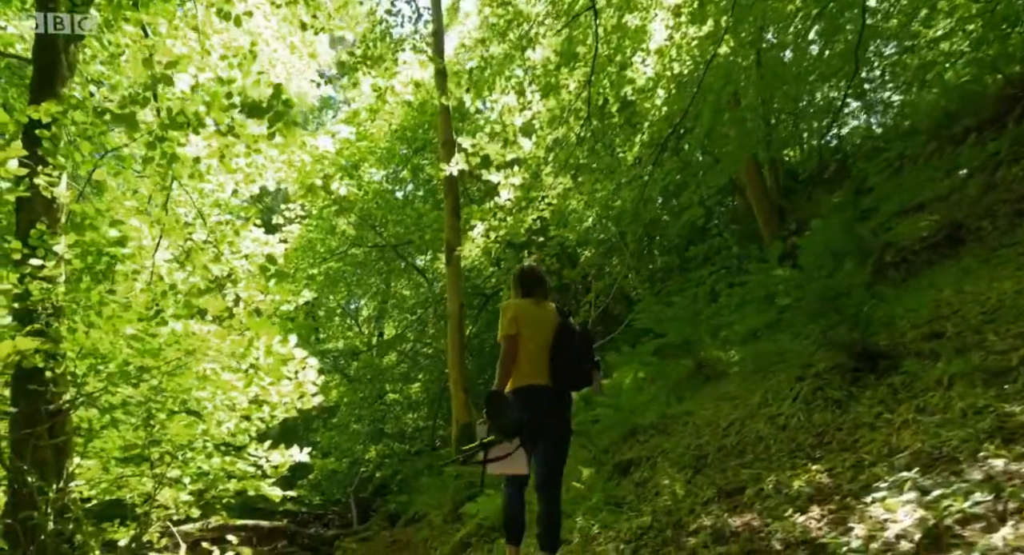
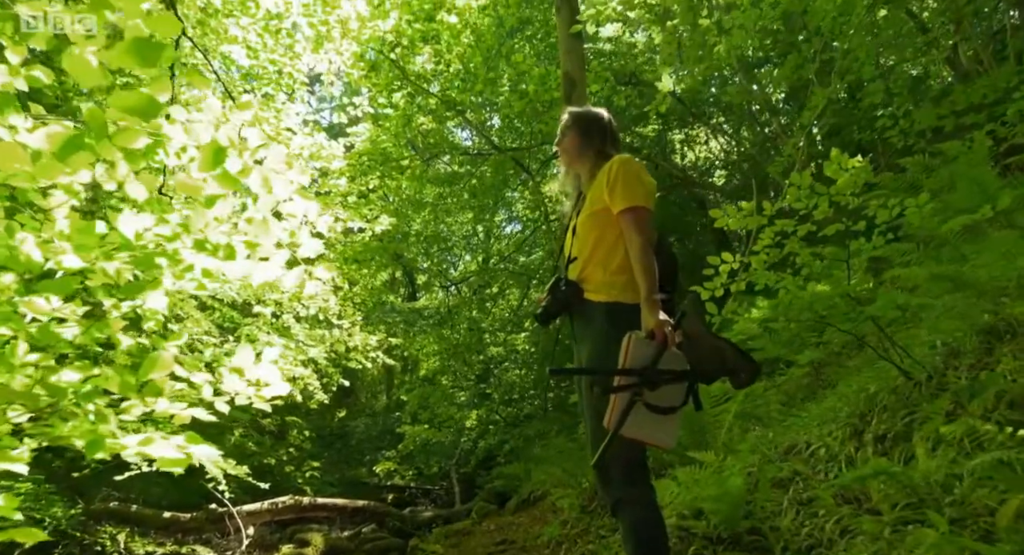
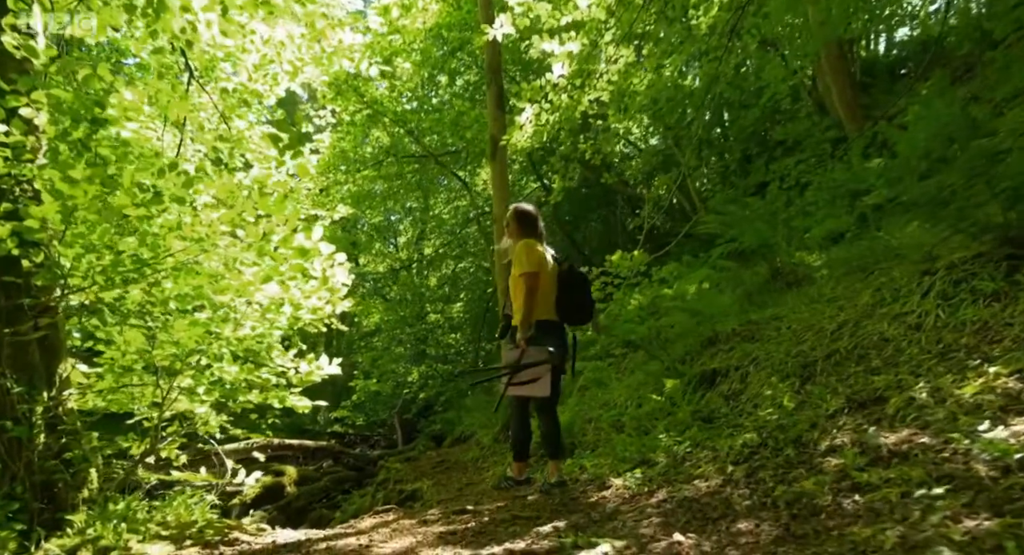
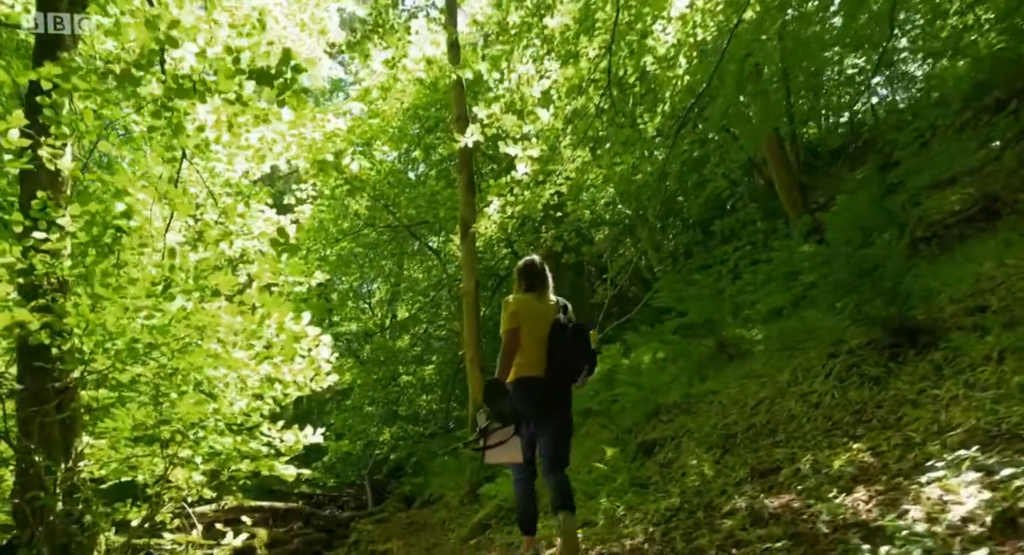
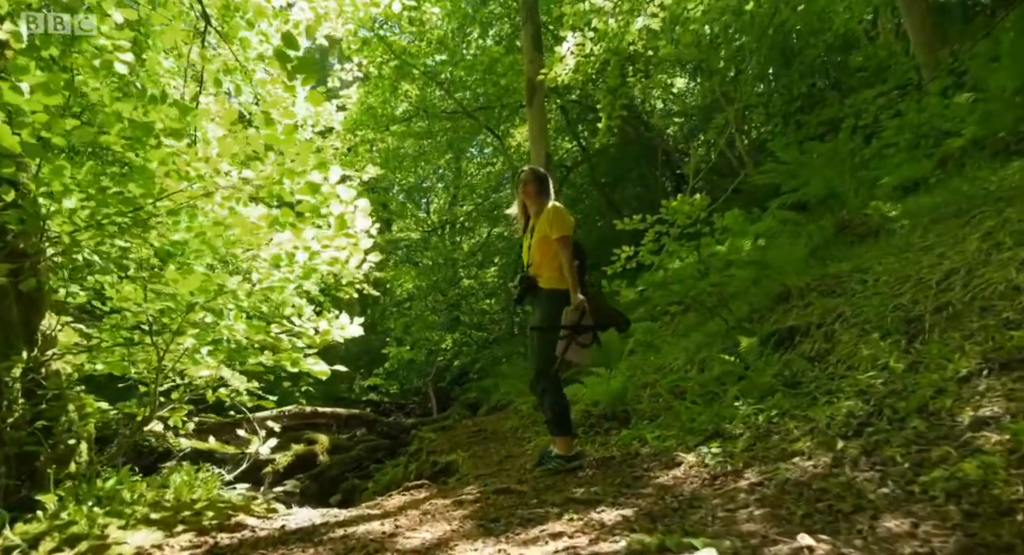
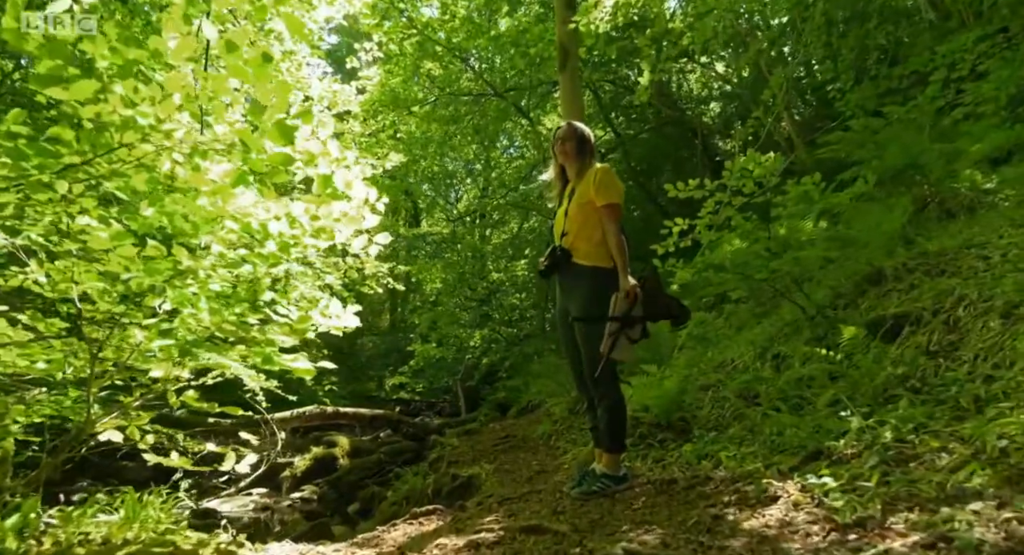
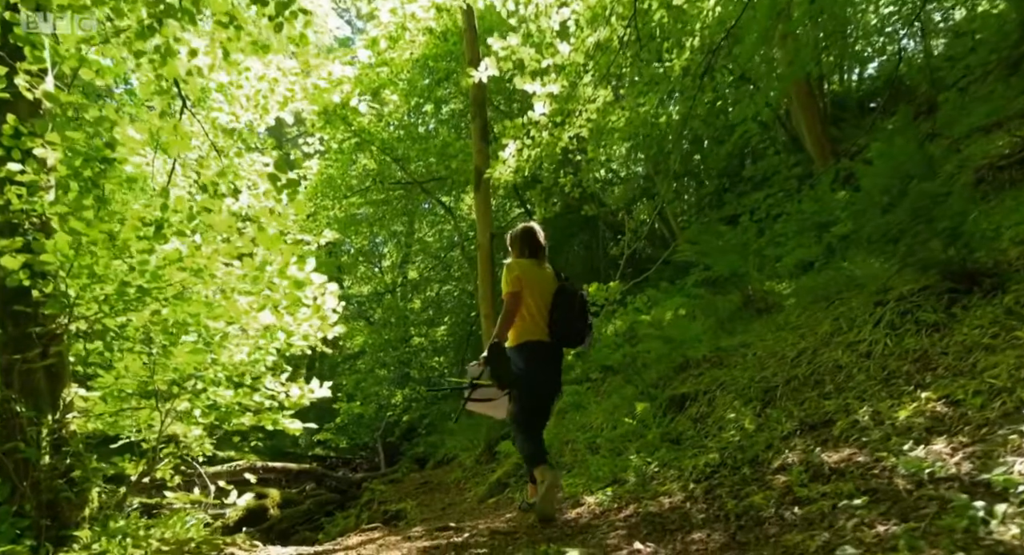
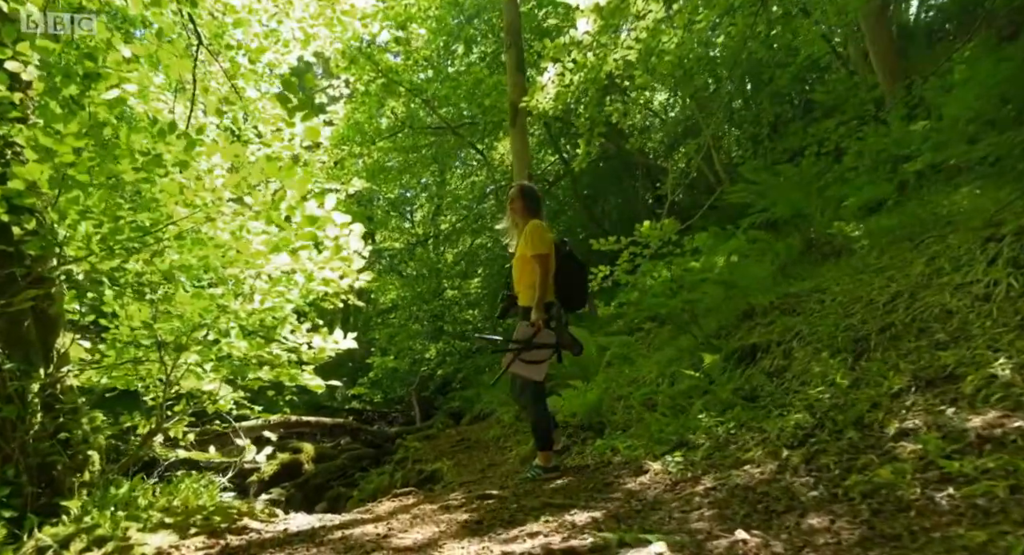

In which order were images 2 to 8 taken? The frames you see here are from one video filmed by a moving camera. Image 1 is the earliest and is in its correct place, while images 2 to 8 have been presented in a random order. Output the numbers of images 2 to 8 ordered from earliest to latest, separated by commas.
4, 7, 3, 8, 5, 6, 2
